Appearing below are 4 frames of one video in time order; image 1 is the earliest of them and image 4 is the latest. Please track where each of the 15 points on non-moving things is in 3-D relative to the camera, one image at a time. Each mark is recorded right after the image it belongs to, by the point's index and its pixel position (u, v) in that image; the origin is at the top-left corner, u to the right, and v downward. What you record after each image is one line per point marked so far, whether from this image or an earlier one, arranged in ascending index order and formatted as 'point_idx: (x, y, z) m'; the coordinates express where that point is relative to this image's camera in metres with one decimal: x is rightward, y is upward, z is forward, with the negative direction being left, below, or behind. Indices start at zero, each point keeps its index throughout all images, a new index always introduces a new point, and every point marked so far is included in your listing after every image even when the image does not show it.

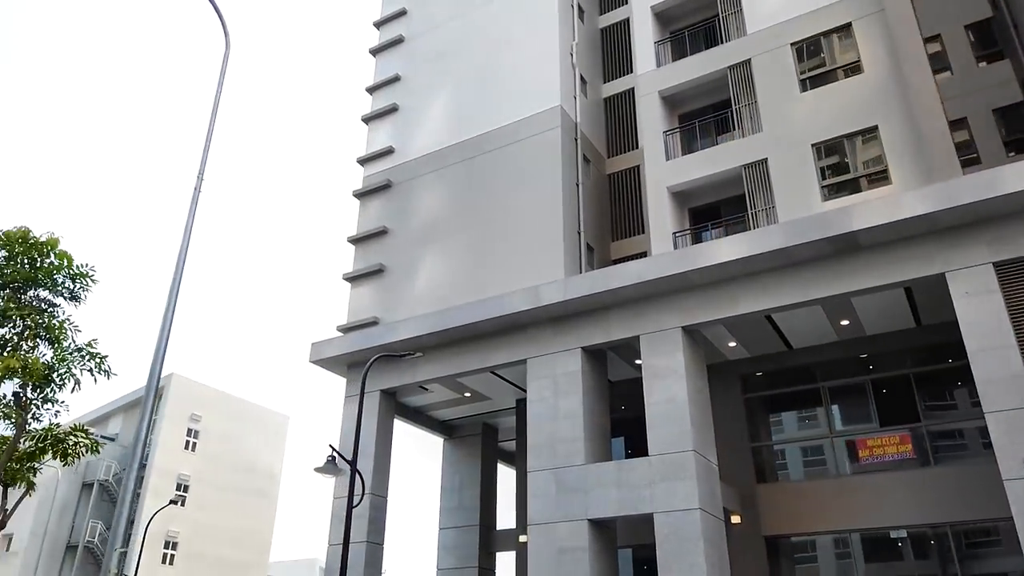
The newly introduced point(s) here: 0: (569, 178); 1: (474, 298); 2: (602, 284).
0: (+1.4, +2.7, +18.9) m
1: (-0.9, -0.2, +18.5) m
2: (+1.9, +0.1, +16.0) m
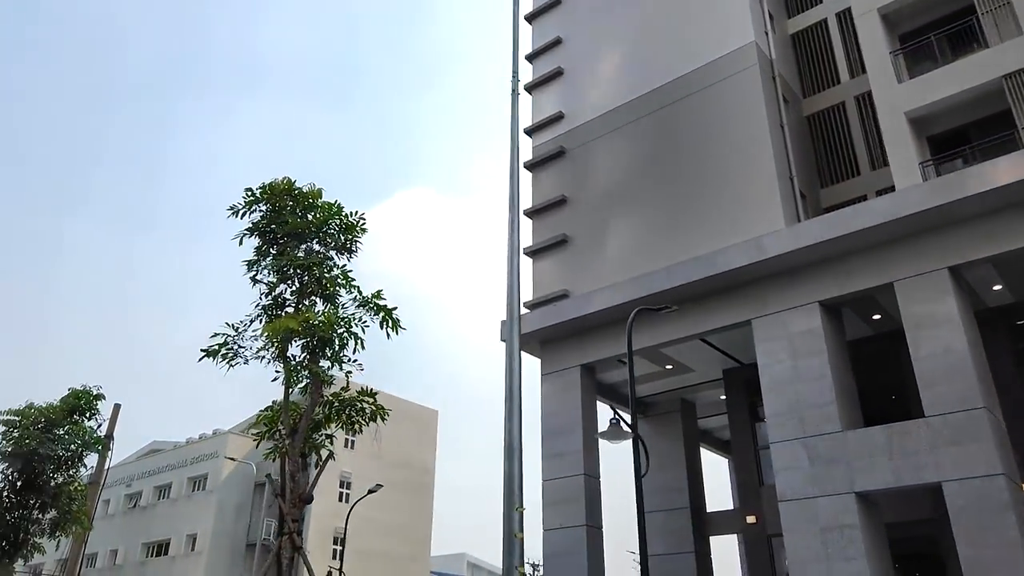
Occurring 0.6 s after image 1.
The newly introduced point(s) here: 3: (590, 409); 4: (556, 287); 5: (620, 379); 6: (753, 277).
0: (+5.8, +3.7, +17.0) m
1: (+3.7, +0.6, +16.9) m
2: (+6.1, +1.1, +14.1) m
3: (+1.8, -2.8, +17.6) m
4: (+1.1, 0.0, +19.2) m
5: (+2.7, -2.3, +19.3) m
6: (+4.9, +0.2, +15.5) m
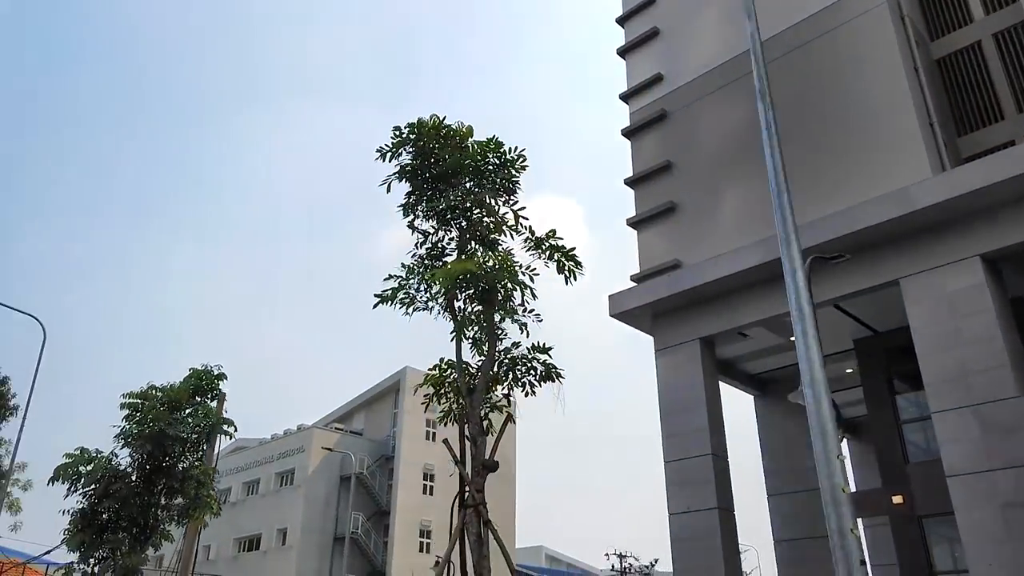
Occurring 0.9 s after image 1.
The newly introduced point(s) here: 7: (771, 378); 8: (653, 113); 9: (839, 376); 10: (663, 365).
0: (+8.0, +4.6, +15.5) m
1: (+6.0, +1.4, +15.6) m
2: (+8.1, +1.9, +12.6) m
3: (+4.3, -2.1, +16.5) m
4: (+3.6, +0.7, +18.1) m
5: (+5.3, -1.6, +18.1) m
6: (+7.1, +1.0, +14.1) m
7: (+6.6, -2.3, +19.5) m
8: (+3.6, +4.5, +19.6) m
9: (+8.4, -2.3, +19.7) m
10: (+3.4, -1.7, +17.1) m
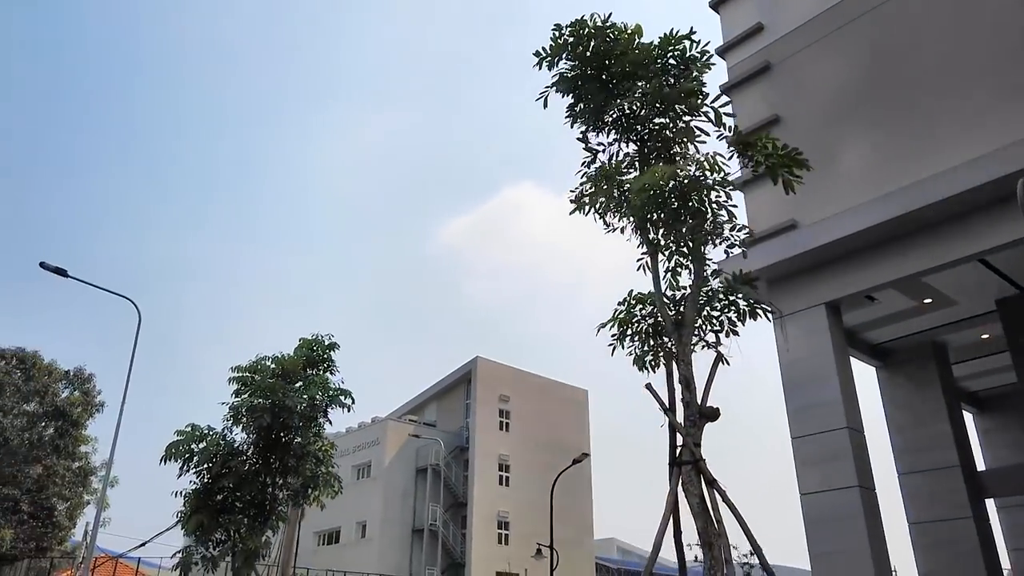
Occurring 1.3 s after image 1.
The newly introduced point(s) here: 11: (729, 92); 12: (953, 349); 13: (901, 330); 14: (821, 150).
0: (+9.8, +5.5, +13.8) m
1: (+7.9, +2.2, +14.1) m
2: (+9.8, +2.8, +10.9) m
3: (+6.4, -1.3, +15.1) m
4: (+5.8, +1.5, +16.7) m
5: (+7.5, -0.7, +16.6) m
6: (+8.9, +1.9, +12.5) m
7: (+8.9, -1.4, +18.0) m
8: (+5.7, +5.3, +18.2) m
9: (+10.7, -1.3, +18.0) m
10: (+5.5, -0.9, +15.8) m
11: (+5.2, +4.7, +18.7) m
12: (+10.3, -1.4, +17.9) m
13: (+8.8, -0.9, +17.1) m
14: (+6.5, +2.9, +16.4) m
